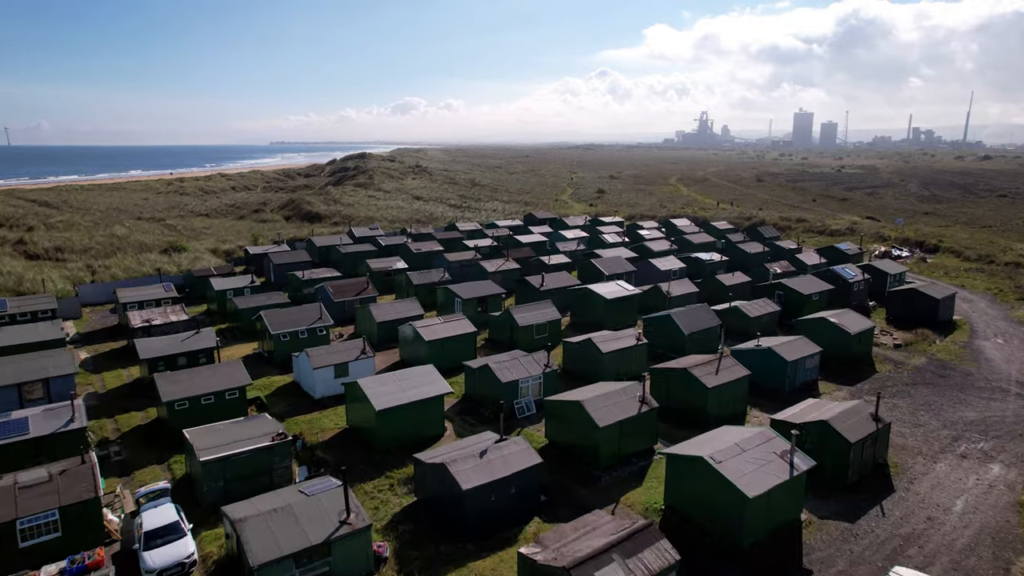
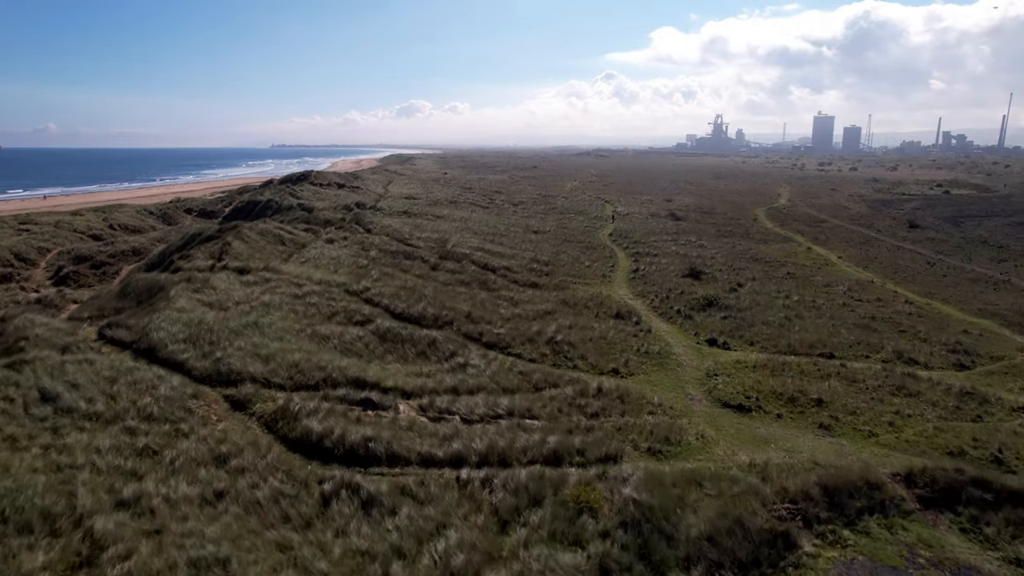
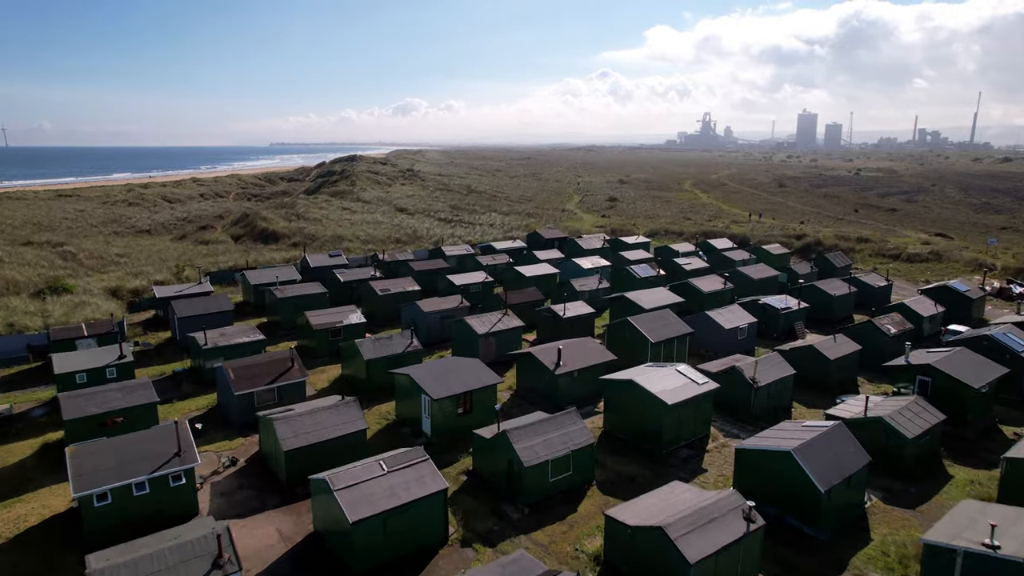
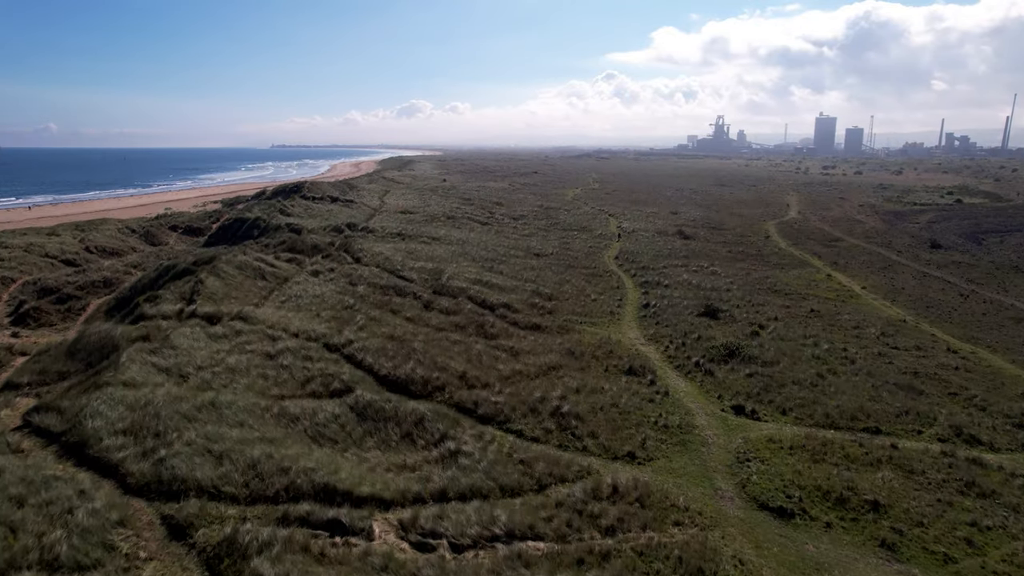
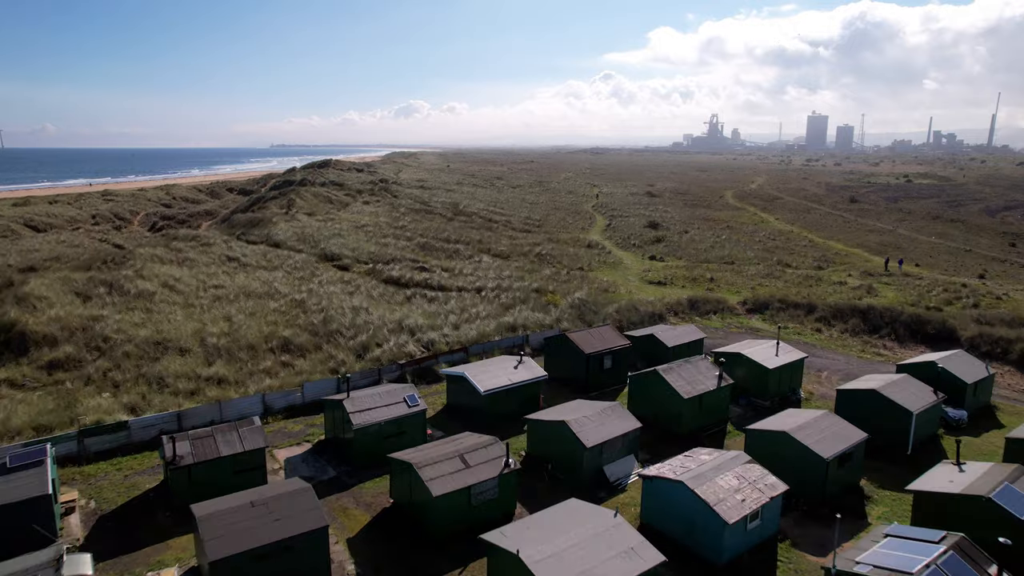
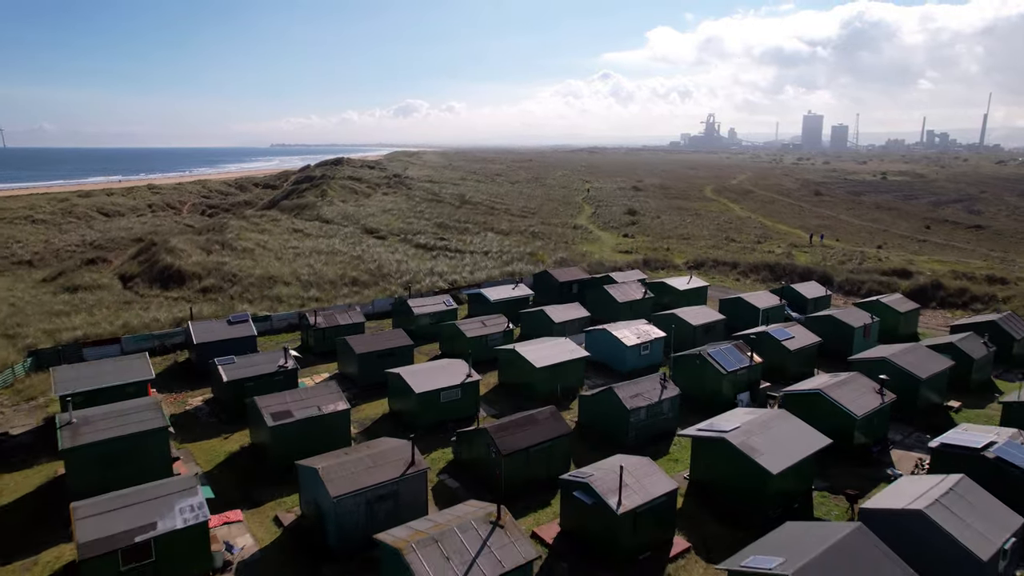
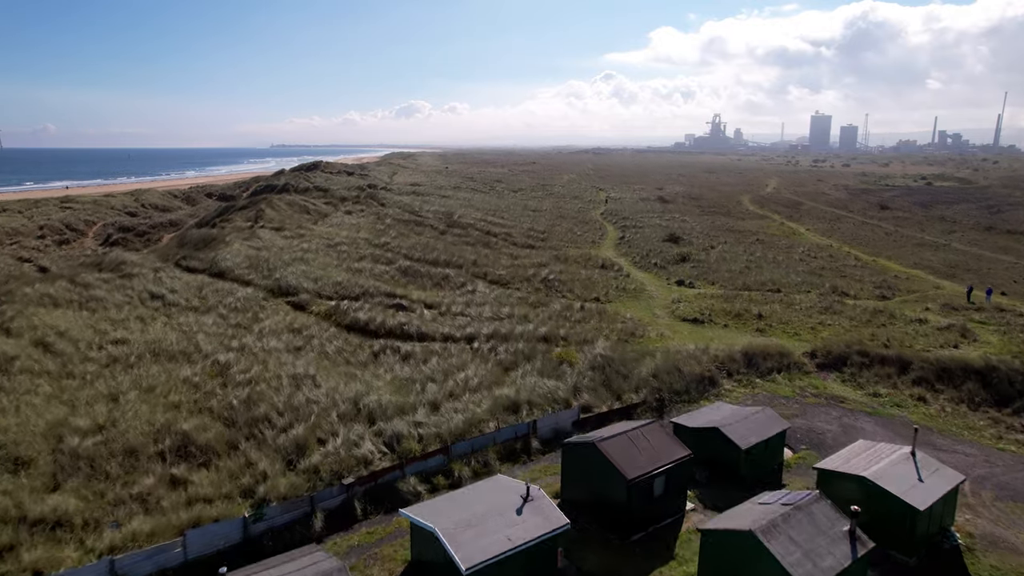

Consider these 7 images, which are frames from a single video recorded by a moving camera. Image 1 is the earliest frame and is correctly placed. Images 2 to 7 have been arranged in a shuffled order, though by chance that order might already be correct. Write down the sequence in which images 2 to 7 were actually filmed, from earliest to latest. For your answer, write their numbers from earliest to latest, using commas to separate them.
3, 6, 5, 7, 2, 4
